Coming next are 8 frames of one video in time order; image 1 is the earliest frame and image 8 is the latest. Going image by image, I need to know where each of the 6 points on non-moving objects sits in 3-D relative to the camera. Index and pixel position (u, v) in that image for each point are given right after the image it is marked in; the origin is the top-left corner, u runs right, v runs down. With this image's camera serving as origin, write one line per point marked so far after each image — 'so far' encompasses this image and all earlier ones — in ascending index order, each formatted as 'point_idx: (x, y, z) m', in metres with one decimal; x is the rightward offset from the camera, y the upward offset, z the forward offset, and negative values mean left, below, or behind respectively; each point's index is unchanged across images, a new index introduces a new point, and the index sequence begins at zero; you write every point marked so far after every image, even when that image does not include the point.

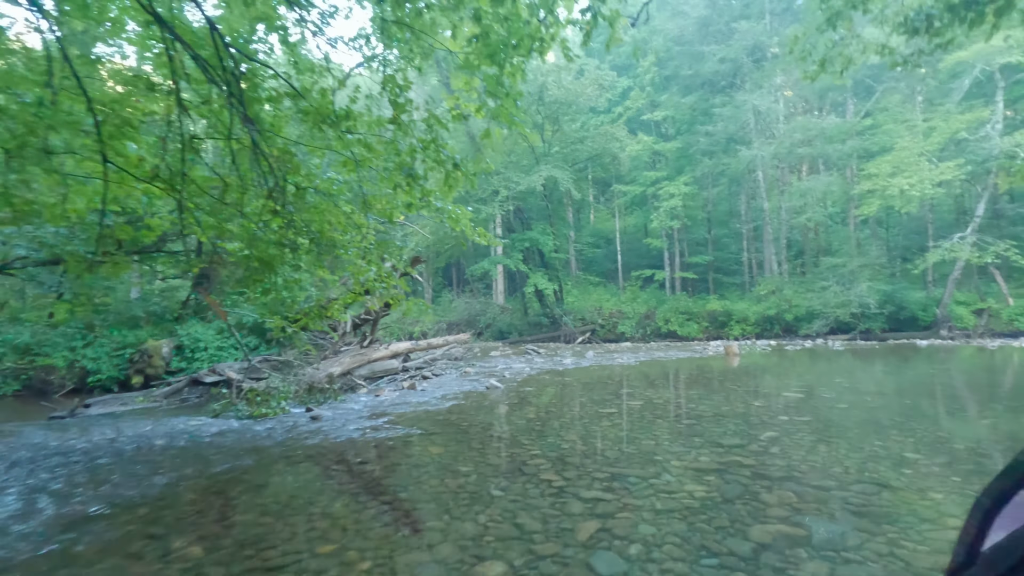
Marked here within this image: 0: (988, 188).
0: (+17.6, +3.7, +19.9) m
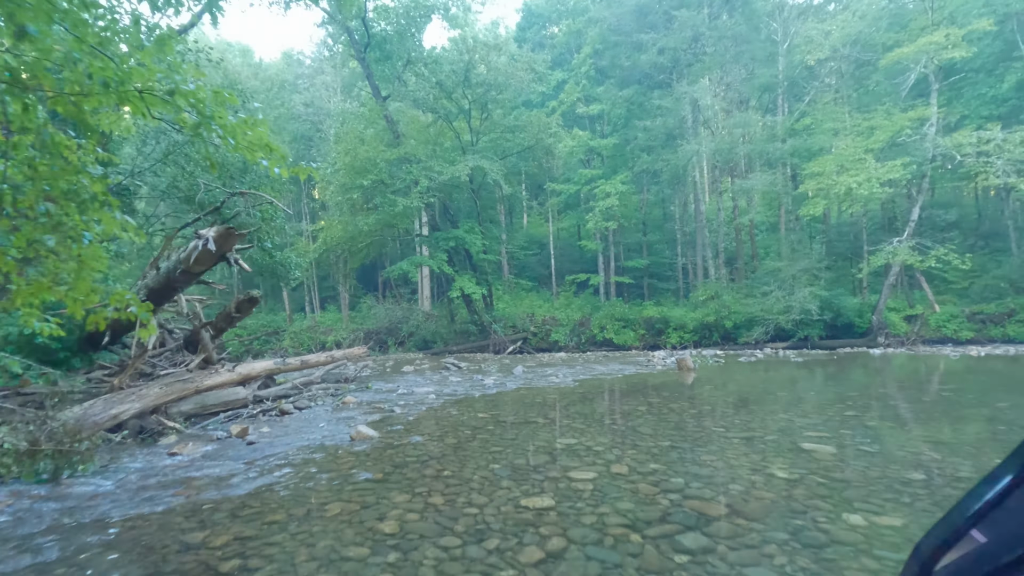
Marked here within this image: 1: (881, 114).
0: (+14.9, +3.5, +19.5) m
1: (+13.2, +6.3, +19.0) m
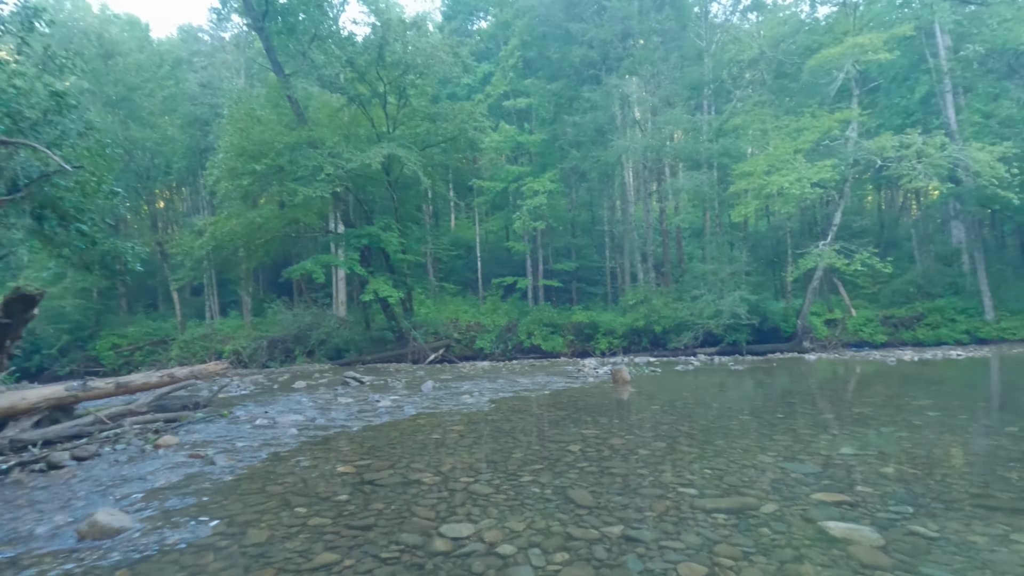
0: (+12.1, +3.4, +19.5) m
1: (+10.5, +6.1, +18.9) m
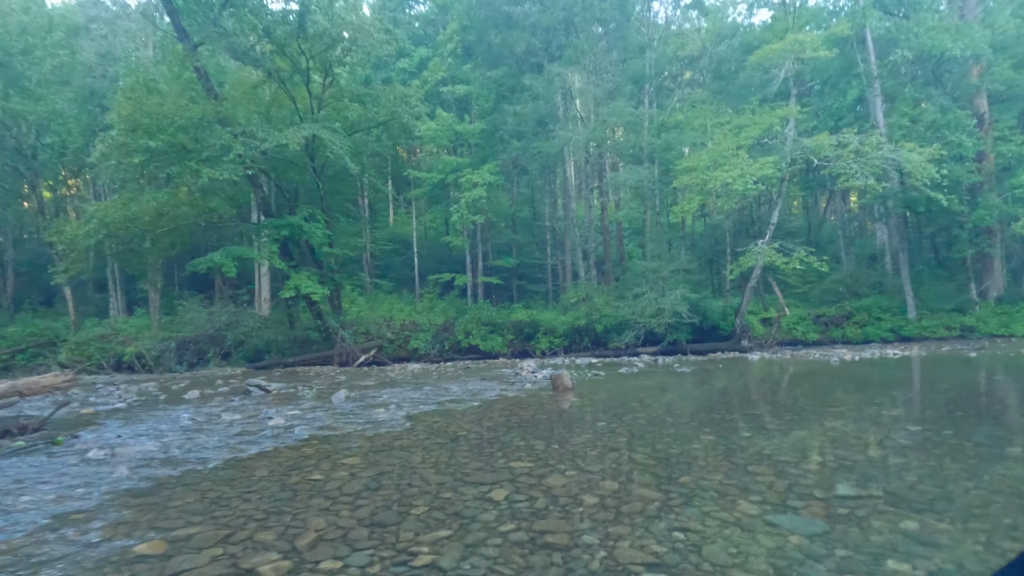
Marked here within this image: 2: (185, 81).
0: (+9.8, +3.4, +19.5) m
1: (+8.3, +6.2, +18.7) m
2: (-11.0, +7.0, +18.0) m
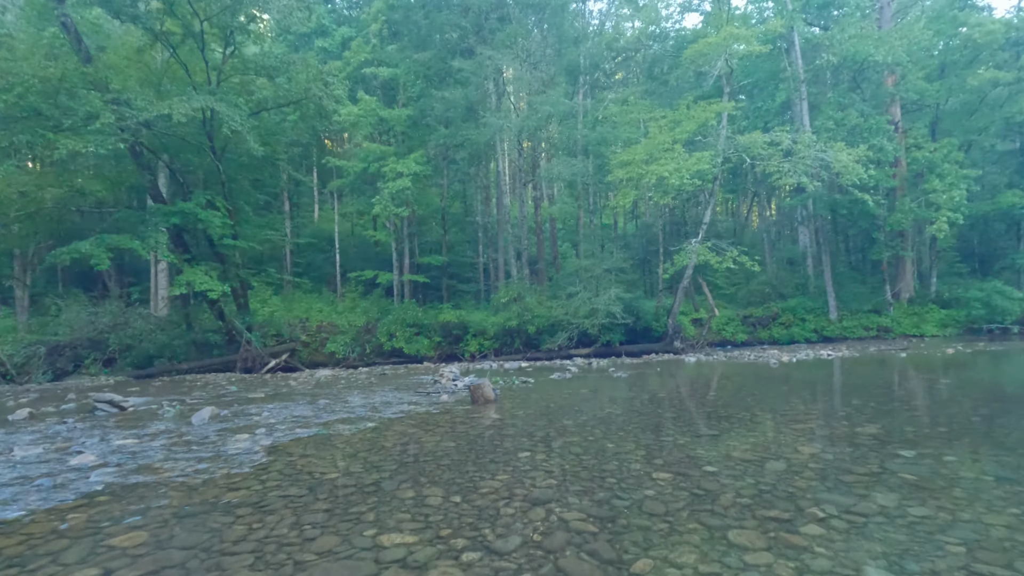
0: (+7.3, +3.4, +19.2) m
1: (+5.9, +6.2, +18.2) m
2: (-13.2, +7.1, +15.2) m
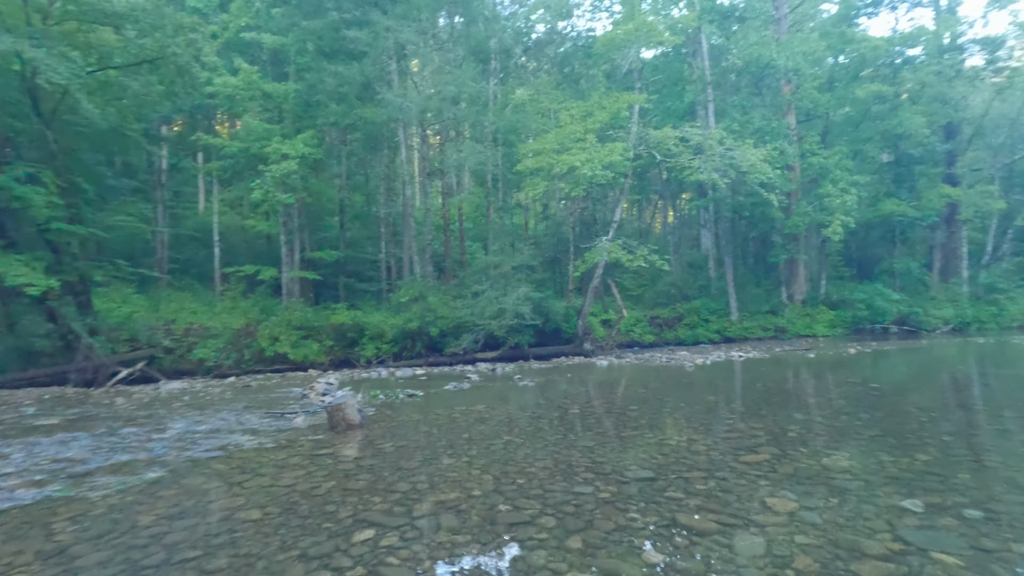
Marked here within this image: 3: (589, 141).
0: (+4.0, +3.4, +18.5) m
1: (+2.7, +6.2, +17.4) m
2: (-15.6, +7.3, +11.3) m
3: (+2.3, +4.3, +15.9) m
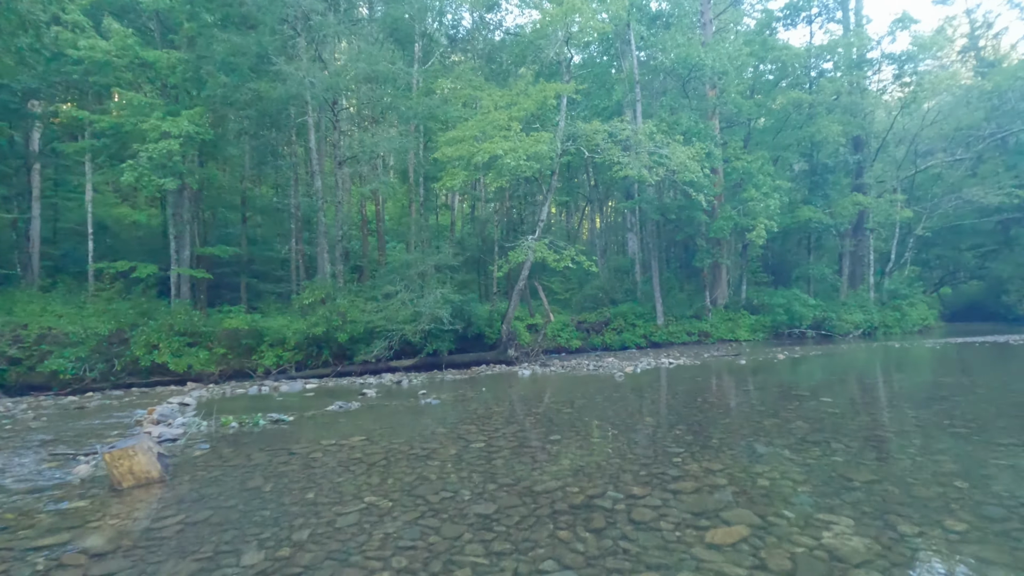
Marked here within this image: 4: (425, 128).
0: (+1.3, +3.3, +17.5) m
1: (+0.3, +6.1, +16.2) m
2: (-17.0, +7.5, +7.8) m
3: (+0.1, +4.3, +14.6) m
4: (-3.1, +5.6, +19.4) m
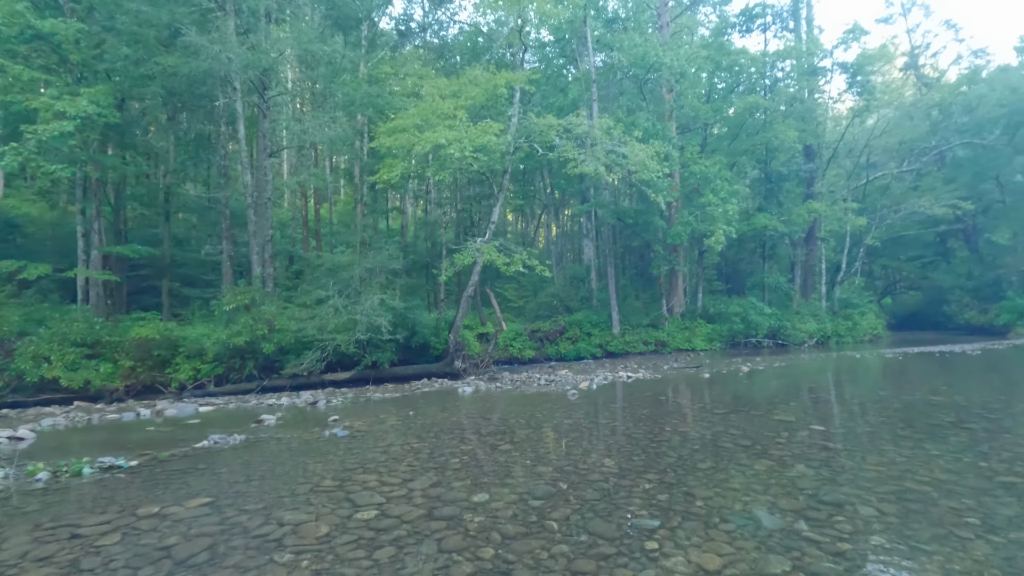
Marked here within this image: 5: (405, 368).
0: (-0.2, +3.1, +16.2) m
1: (-1.1, +6.0, +14.9) m
2: (-17.7, +7.5, +5.1) m
3: (-1.3, +4.1, +13.3) m
4: (-4.8, +5.4, +17.8) m
5: (-3.5, -2.6, +17.6) m
